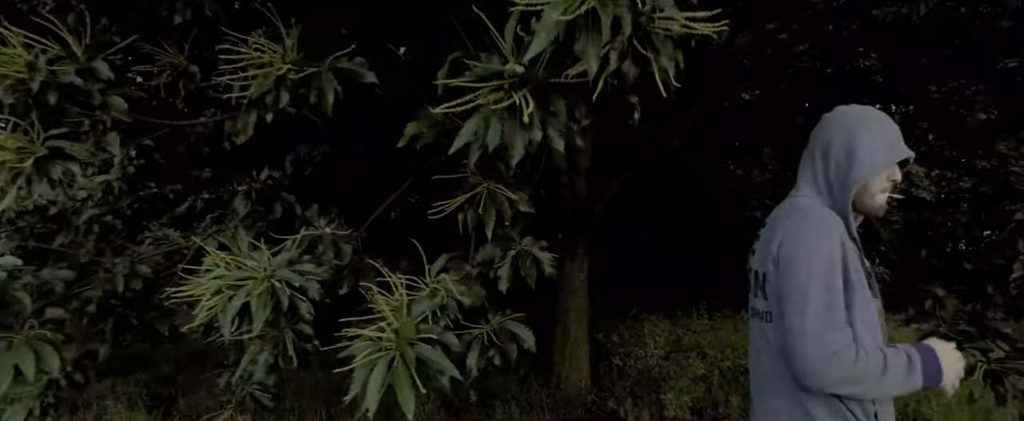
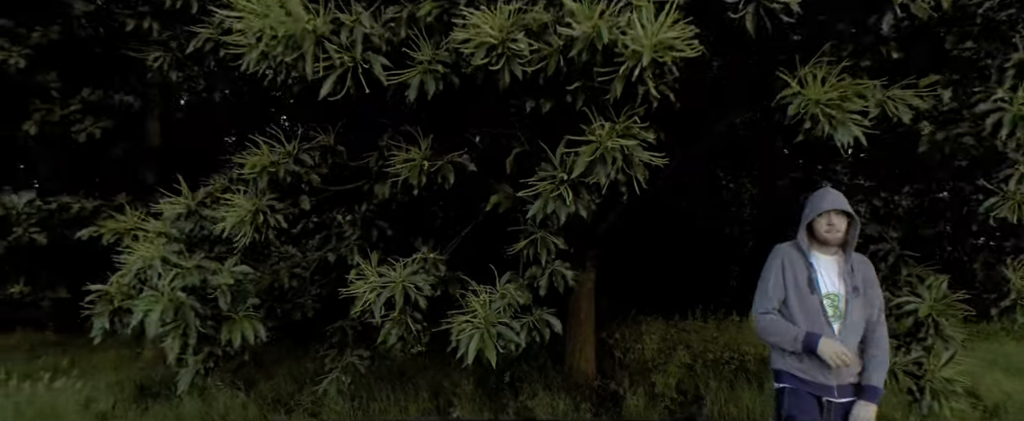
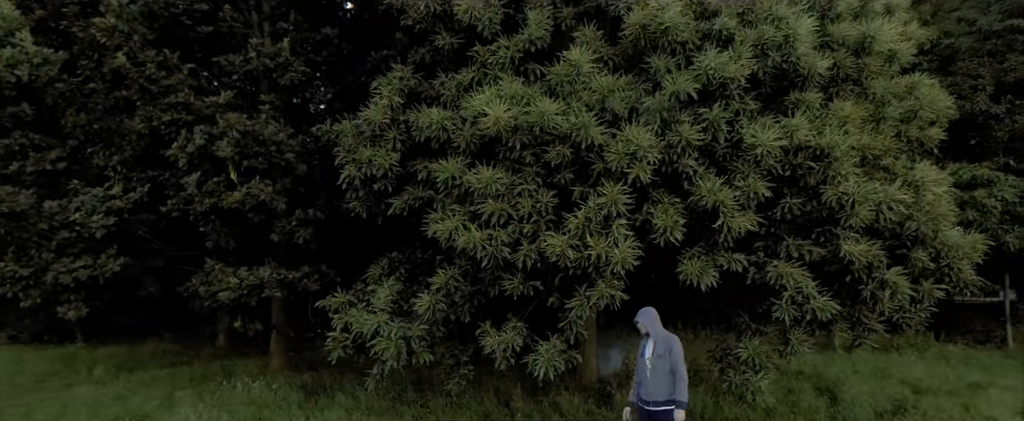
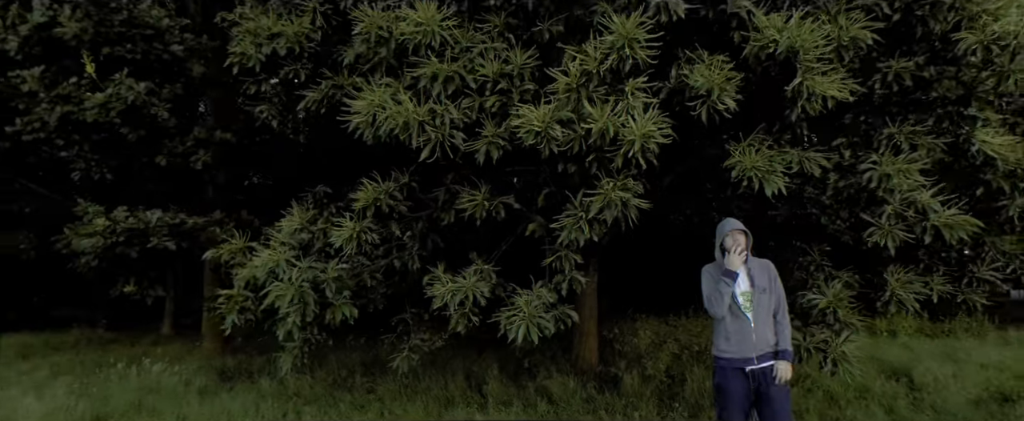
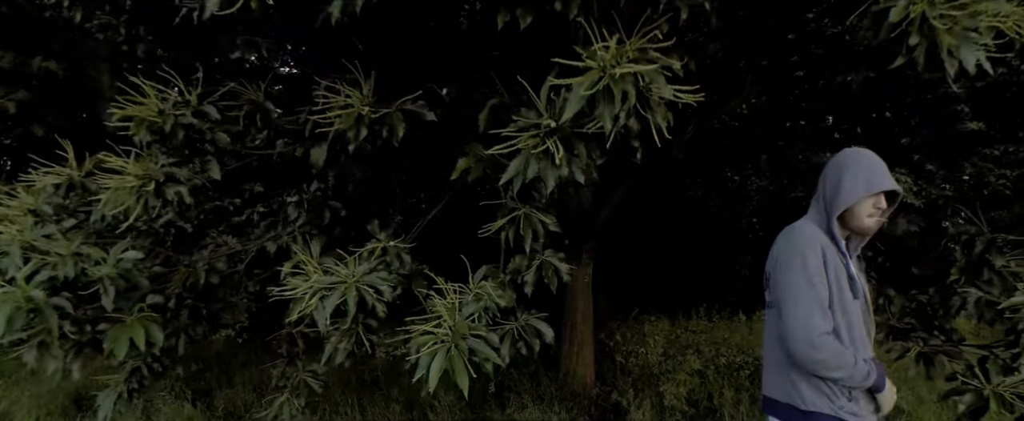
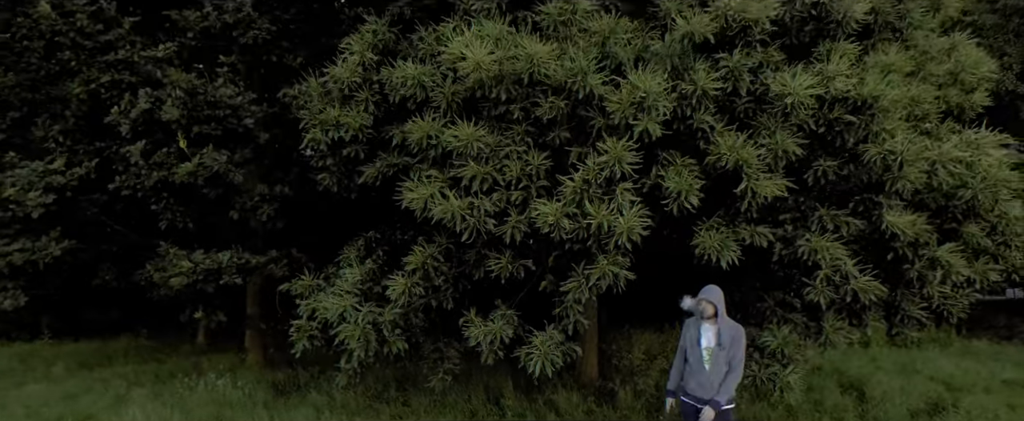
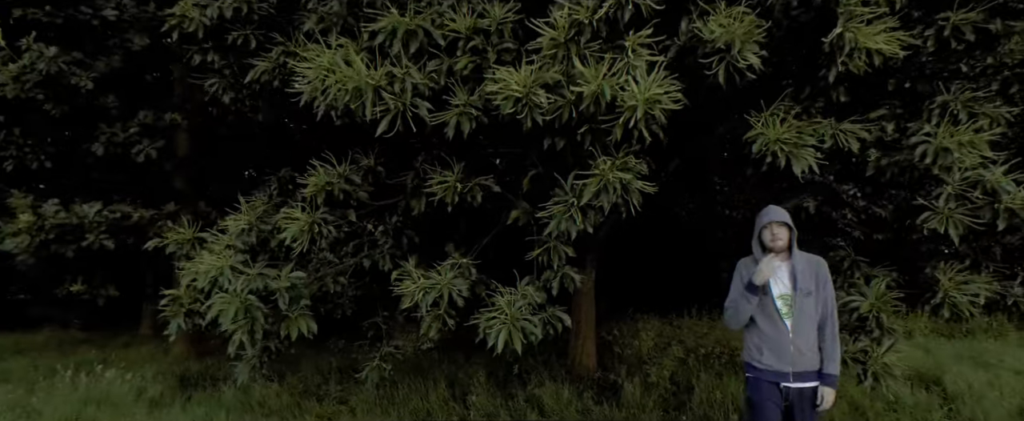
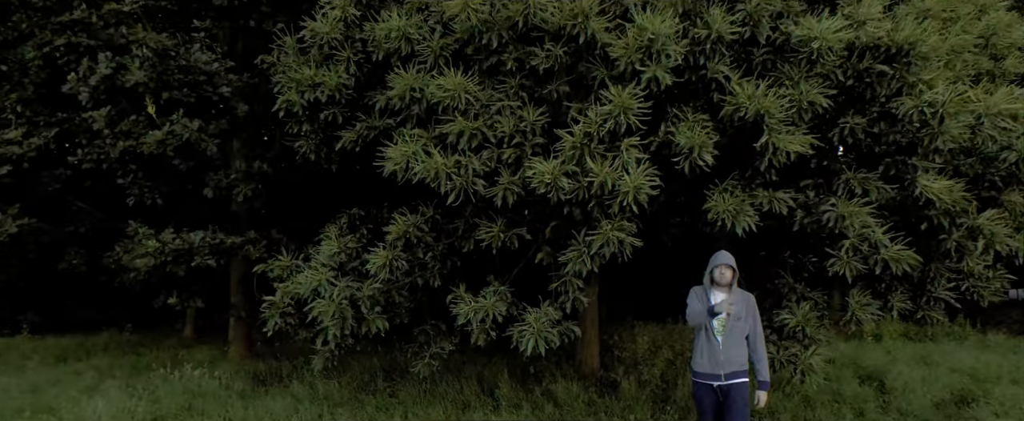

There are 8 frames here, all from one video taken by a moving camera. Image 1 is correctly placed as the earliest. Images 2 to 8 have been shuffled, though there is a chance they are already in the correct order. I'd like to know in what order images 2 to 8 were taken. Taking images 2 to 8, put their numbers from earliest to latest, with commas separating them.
5, 2, 7, 4, 8, 6, 3
